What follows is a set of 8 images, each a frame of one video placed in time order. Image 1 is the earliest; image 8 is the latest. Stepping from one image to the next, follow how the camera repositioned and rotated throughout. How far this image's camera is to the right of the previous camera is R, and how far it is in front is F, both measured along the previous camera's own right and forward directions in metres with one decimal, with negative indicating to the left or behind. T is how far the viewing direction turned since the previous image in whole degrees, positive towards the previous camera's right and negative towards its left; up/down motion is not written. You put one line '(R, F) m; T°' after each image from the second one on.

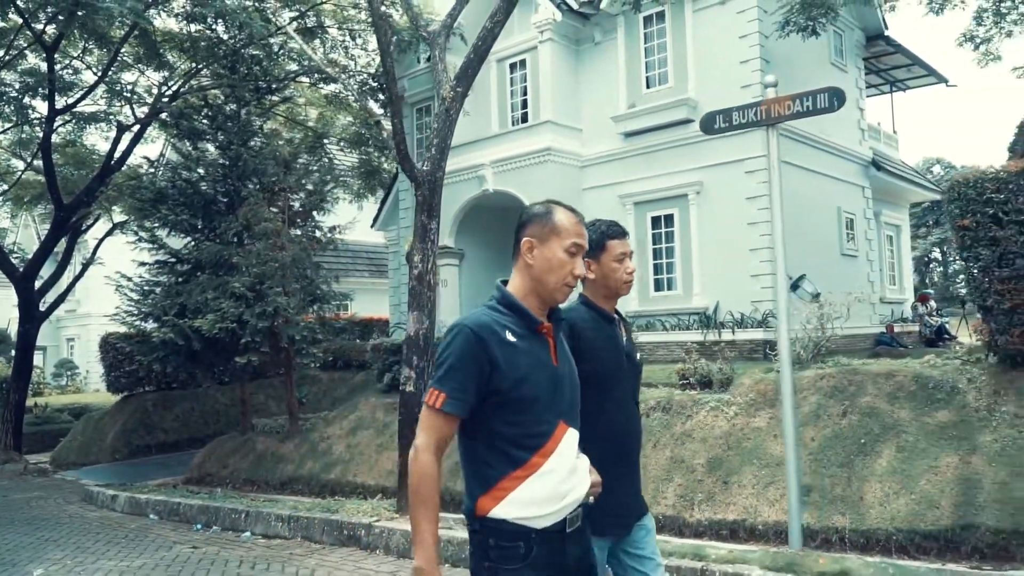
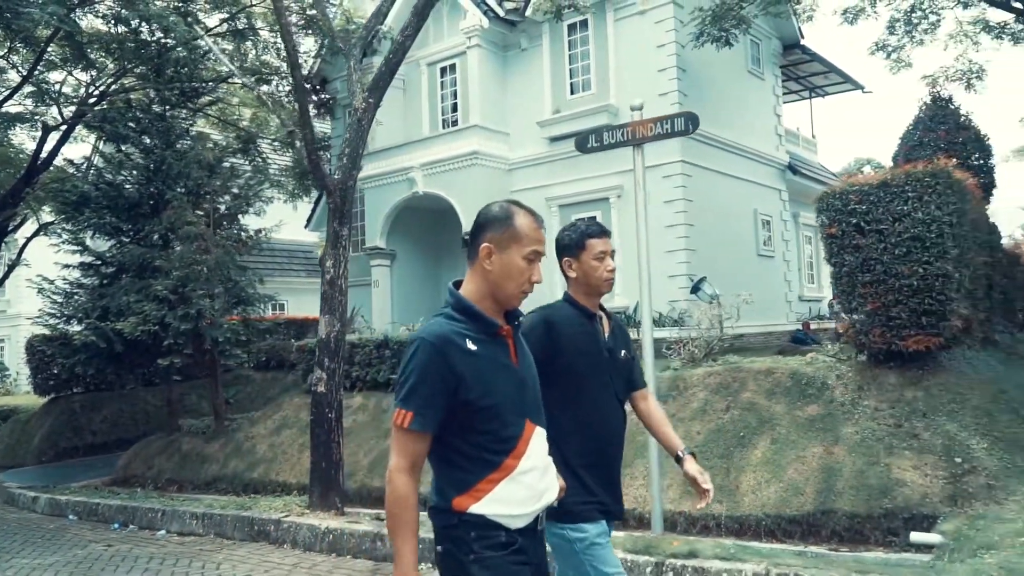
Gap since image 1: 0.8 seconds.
(+0.4, -0.4) m; +3°
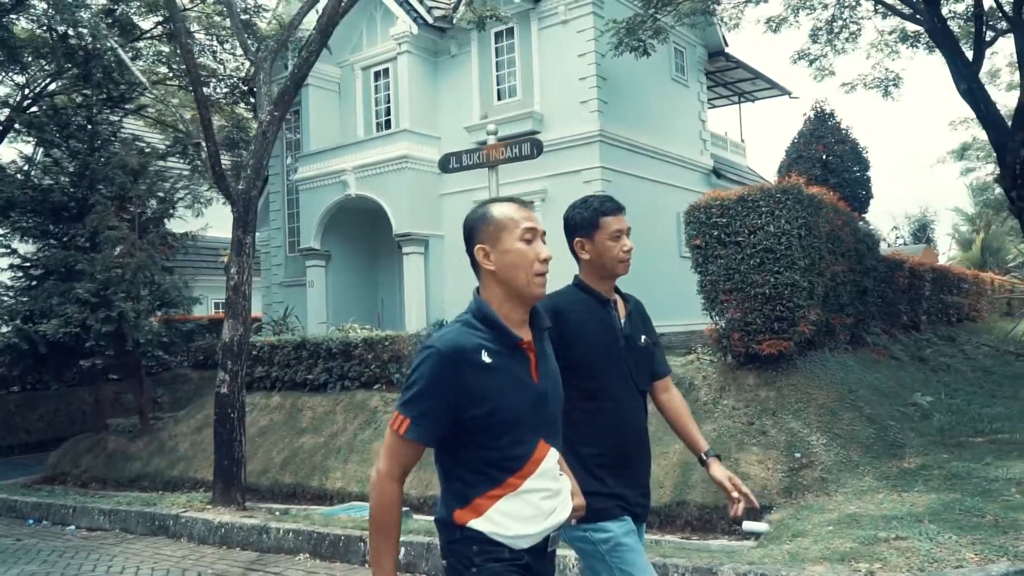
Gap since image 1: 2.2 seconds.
(+0.7, -0.5) m; +2°
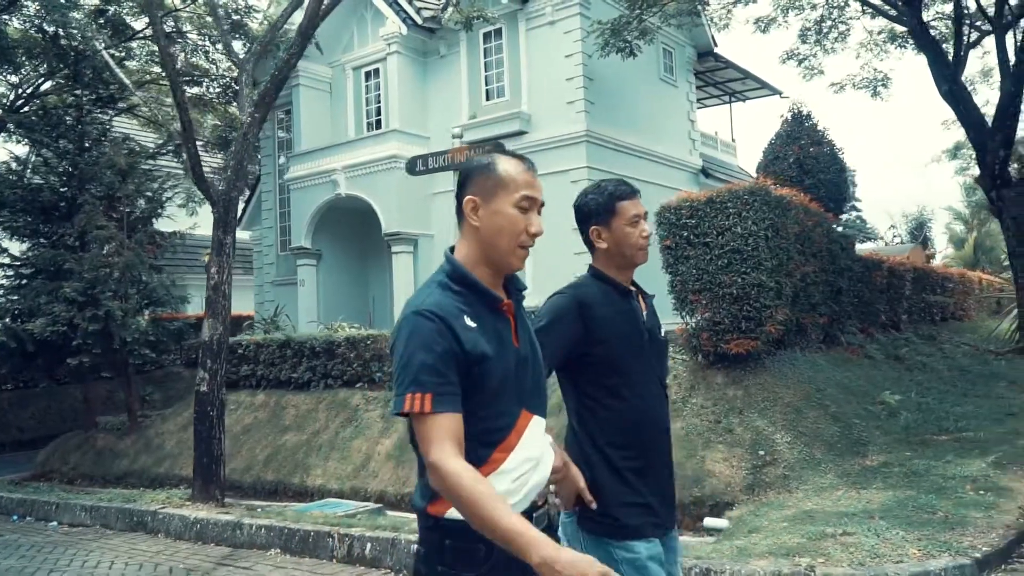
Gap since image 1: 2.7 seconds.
(+0.3, -0.1) m; 0°
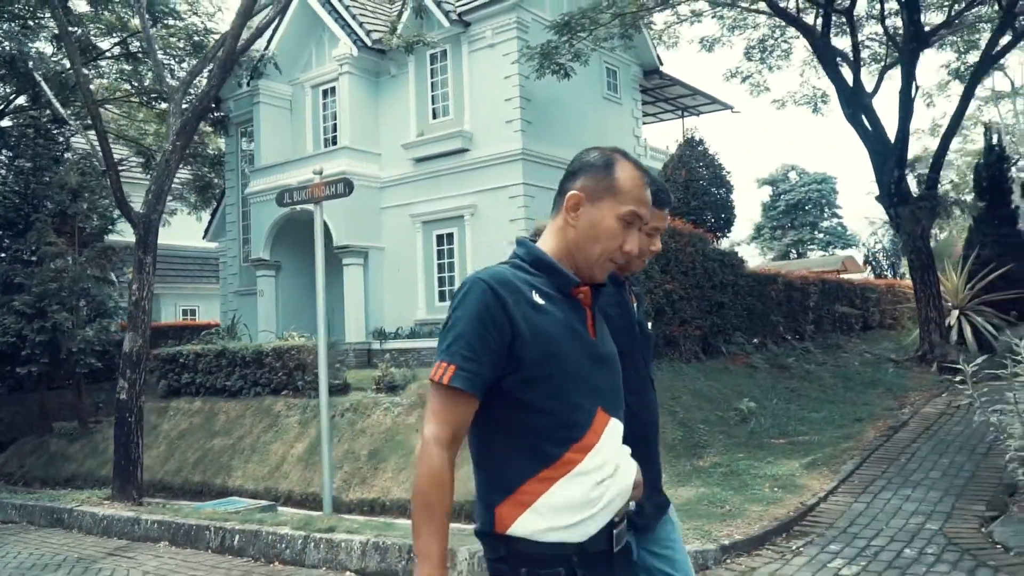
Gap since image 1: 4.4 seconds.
(+1.2, -0.8) m; 0°
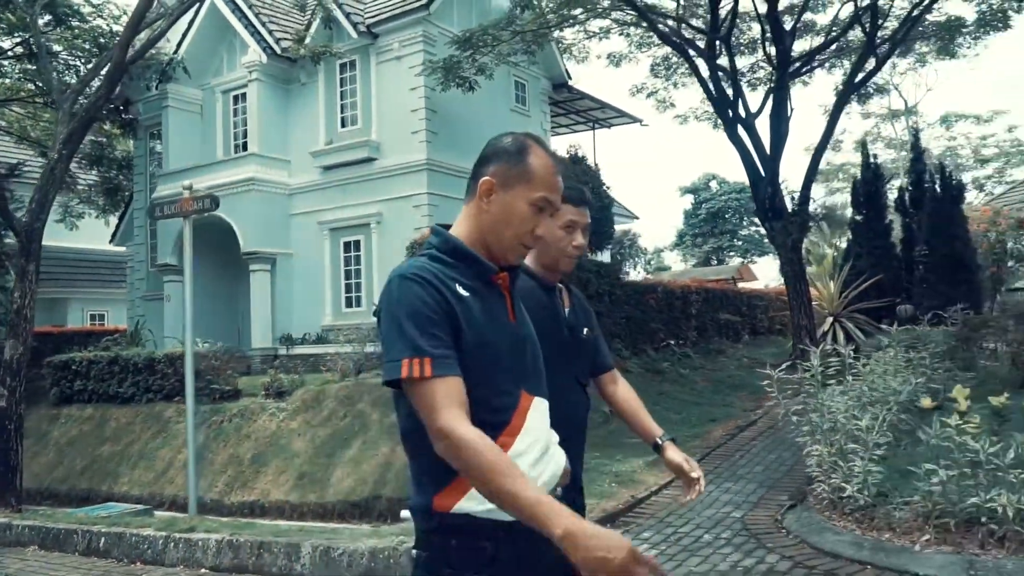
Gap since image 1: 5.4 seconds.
(+0.6, -0.5) m; +4°
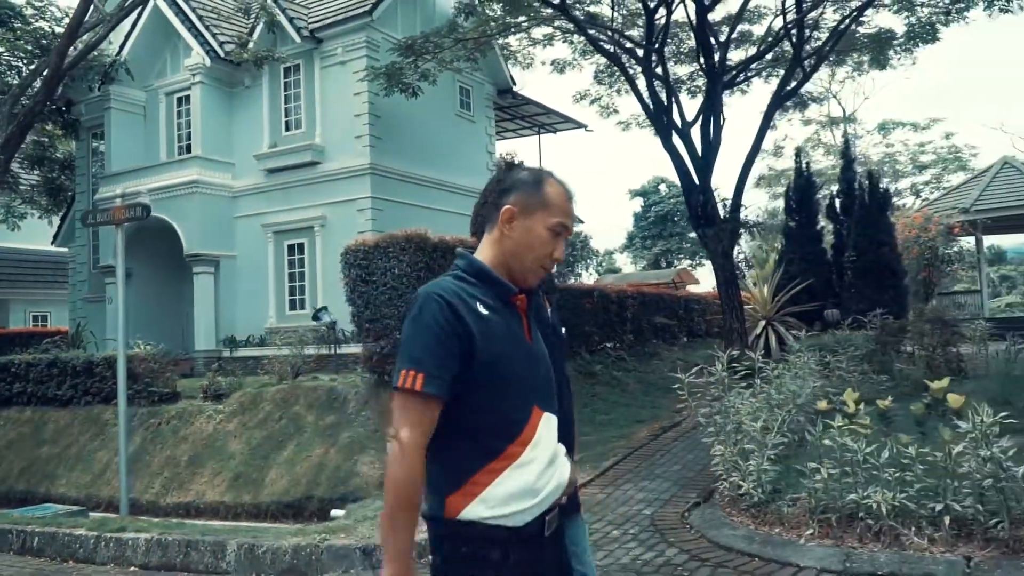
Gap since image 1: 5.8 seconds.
(+0.2, -0.3) m; +3°
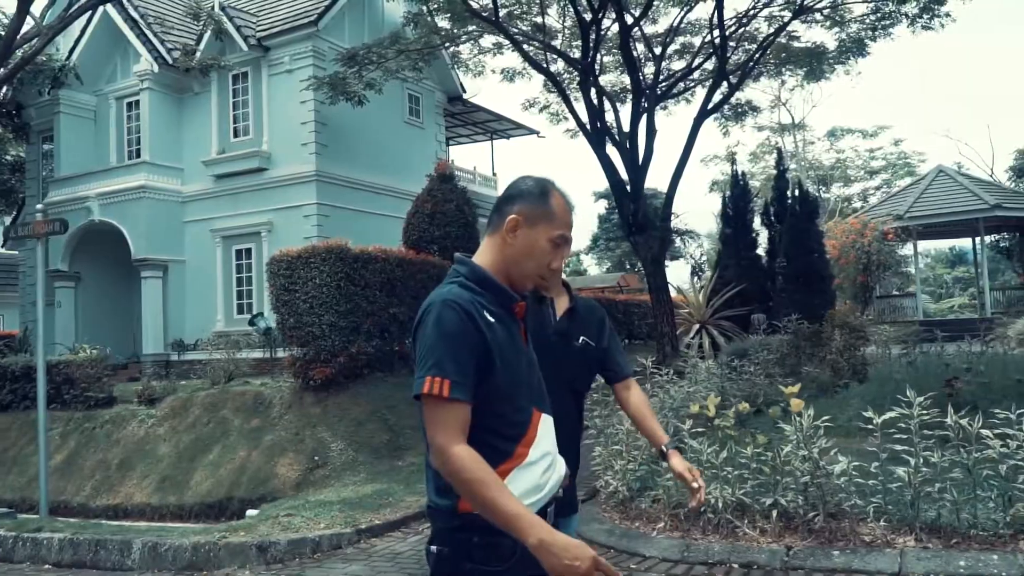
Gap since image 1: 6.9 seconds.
(+0.6, -0.4) m; +2°
